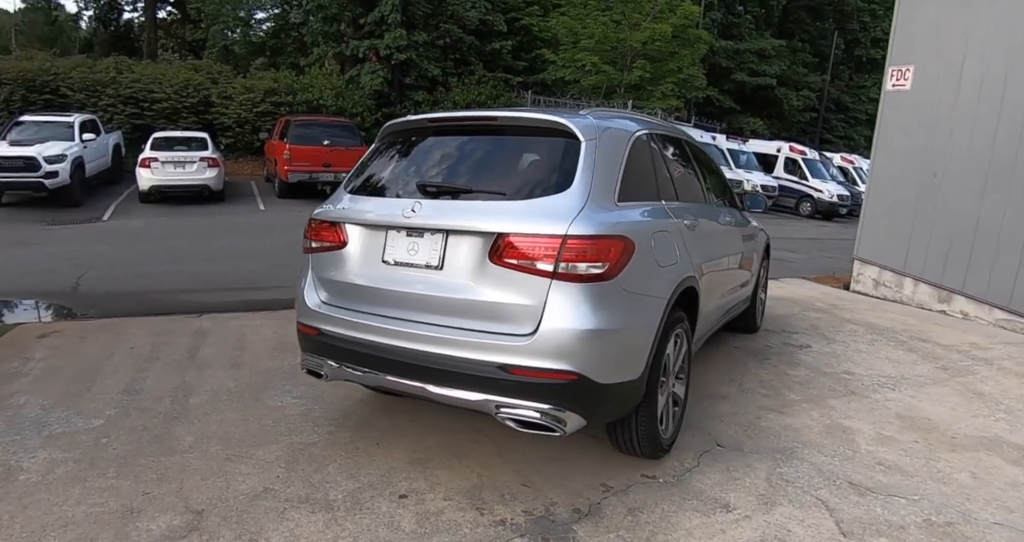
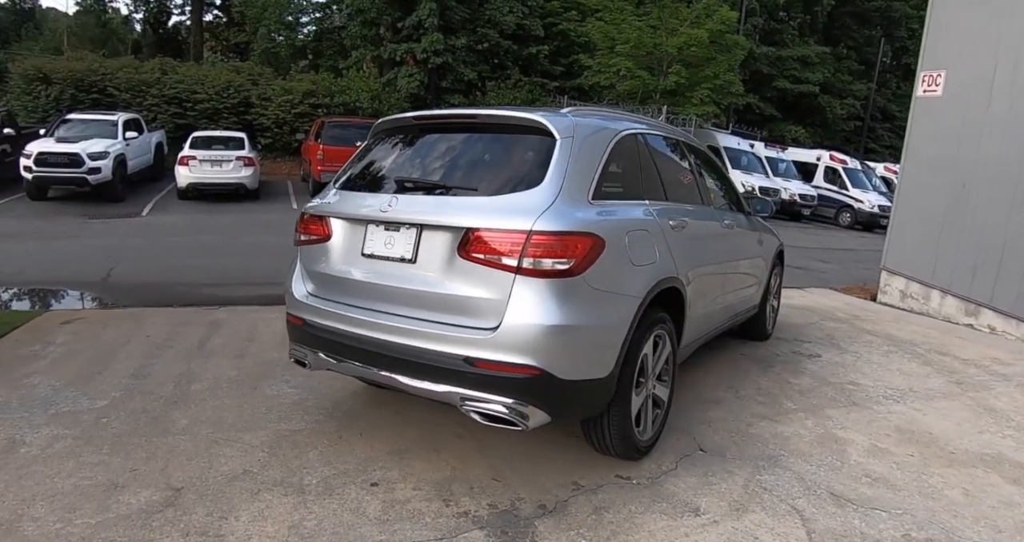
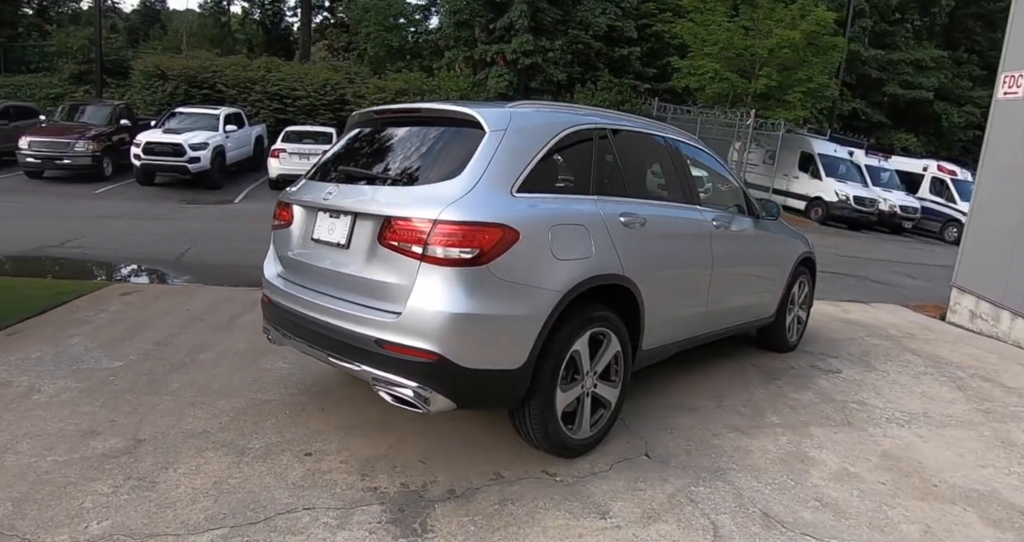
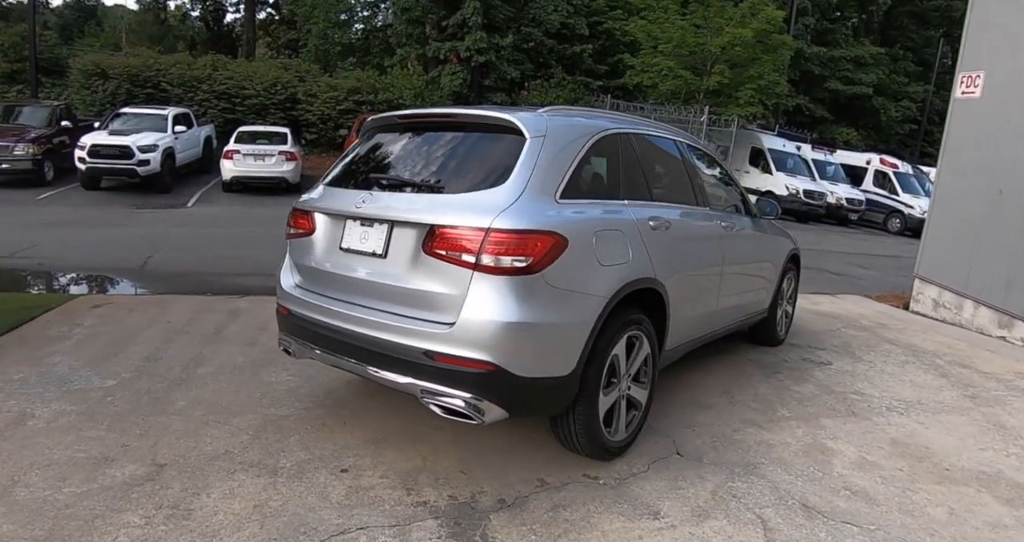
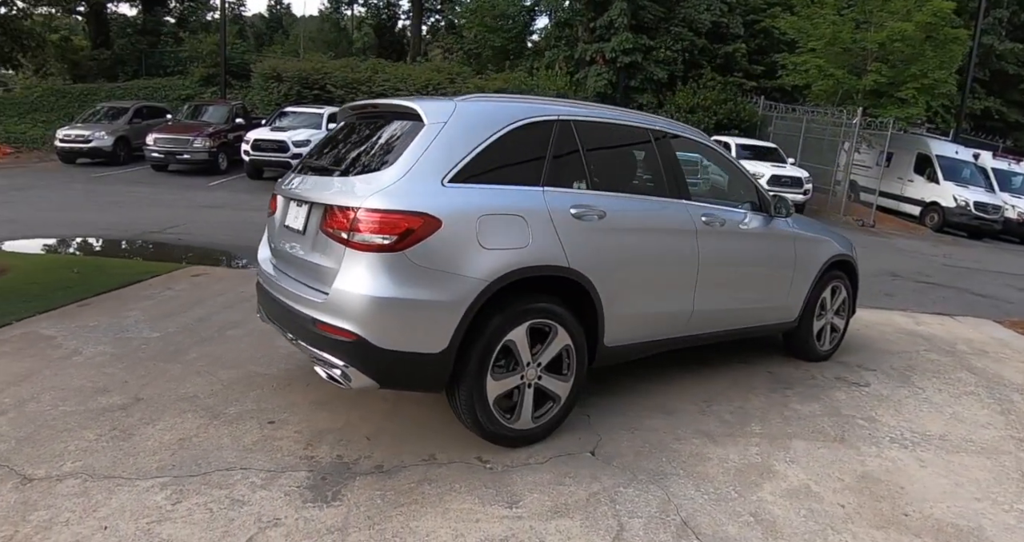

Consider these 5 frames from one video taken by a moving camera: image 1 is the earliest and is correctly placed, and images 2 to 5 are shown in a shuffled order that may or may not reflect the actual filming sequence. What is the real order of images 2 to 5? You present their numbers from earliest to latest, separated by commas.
2, 4, 3, 5
